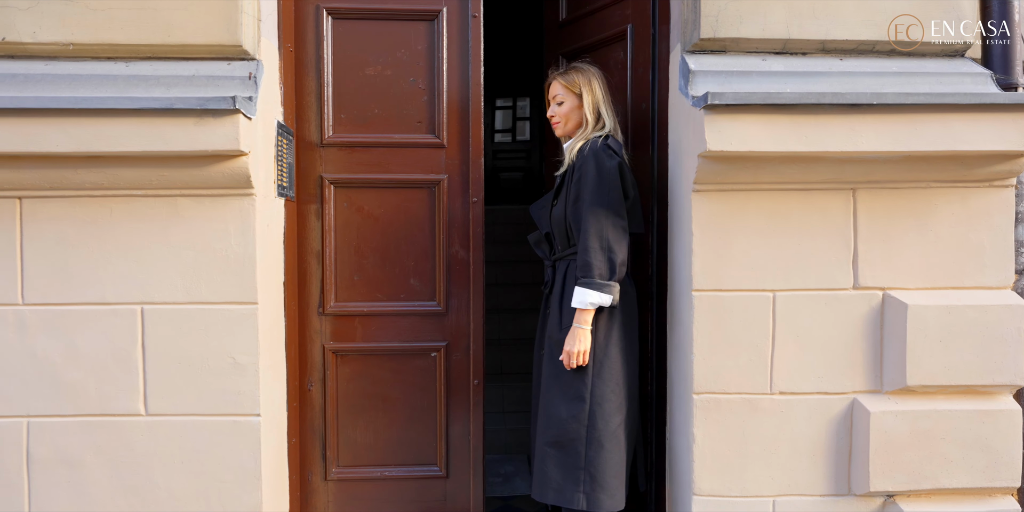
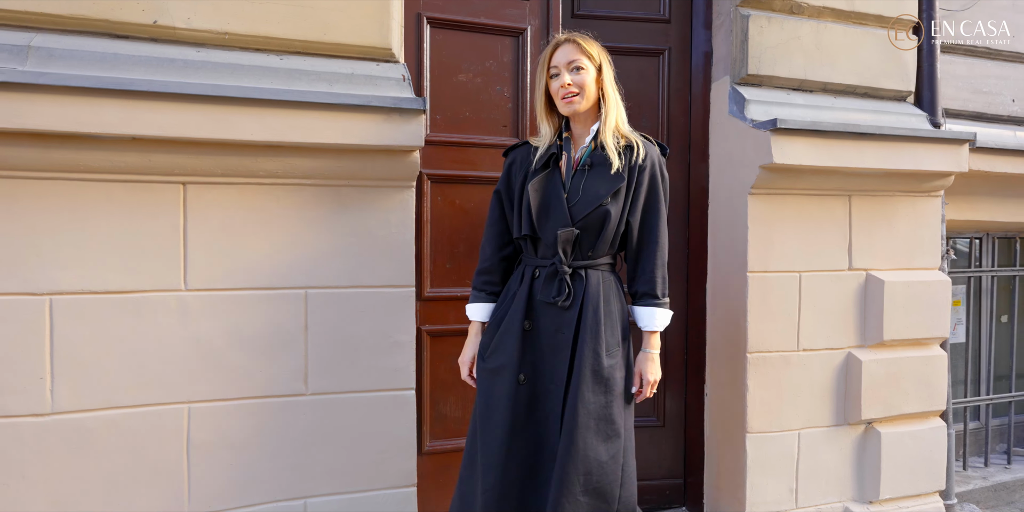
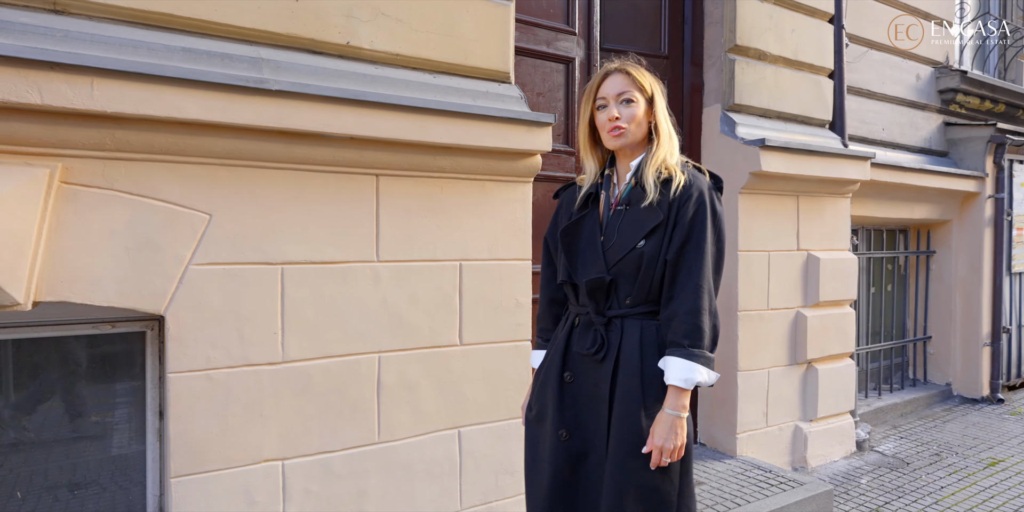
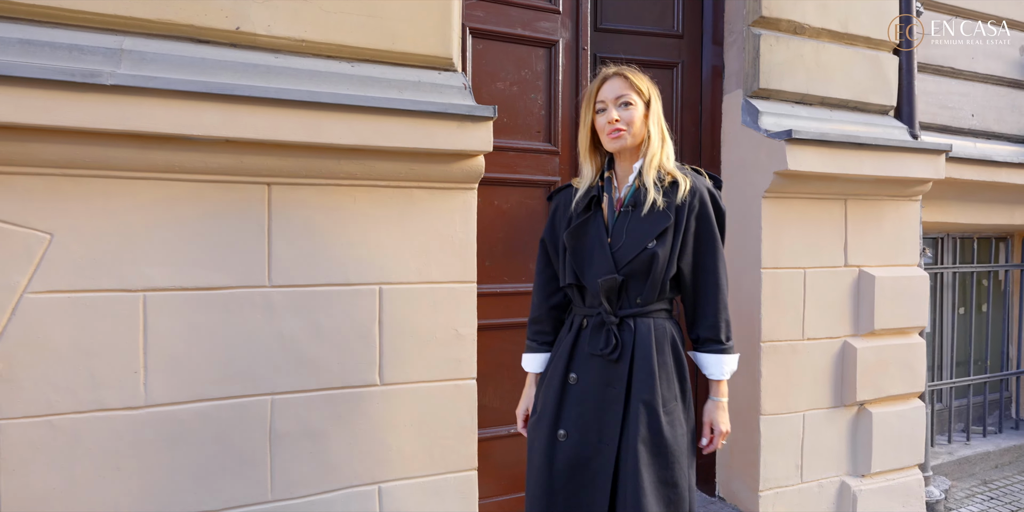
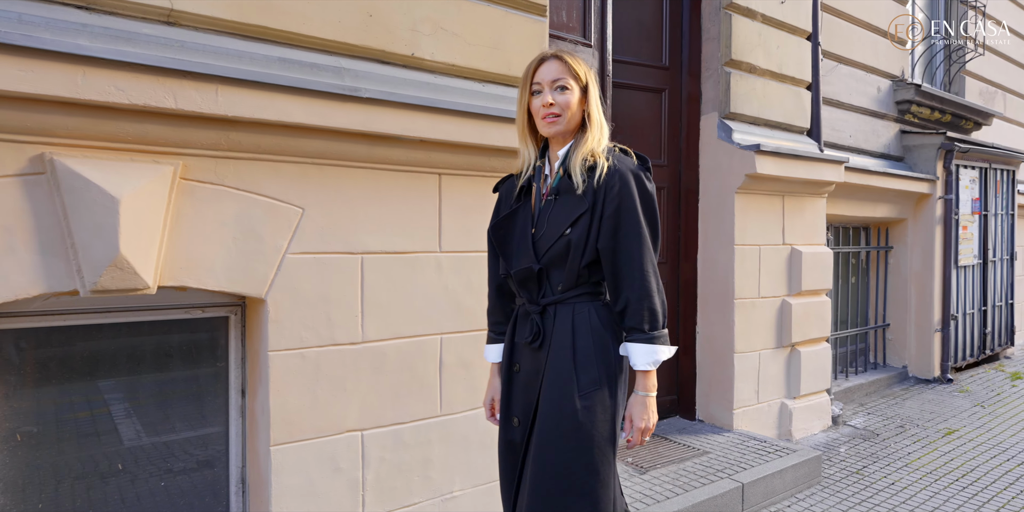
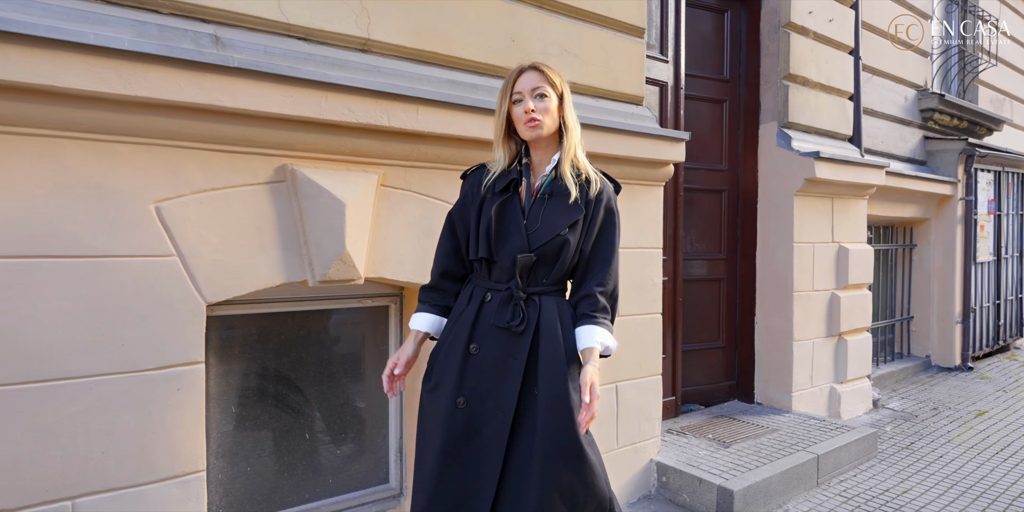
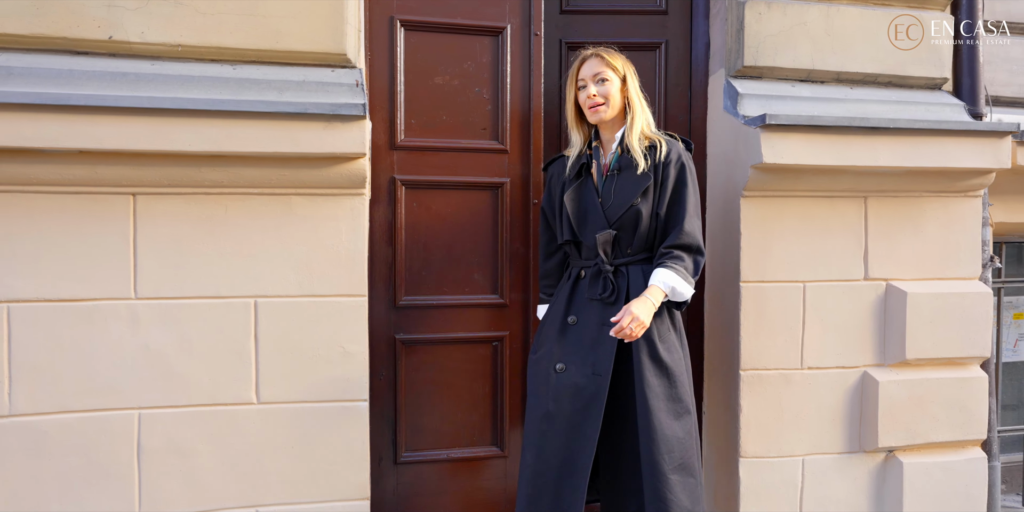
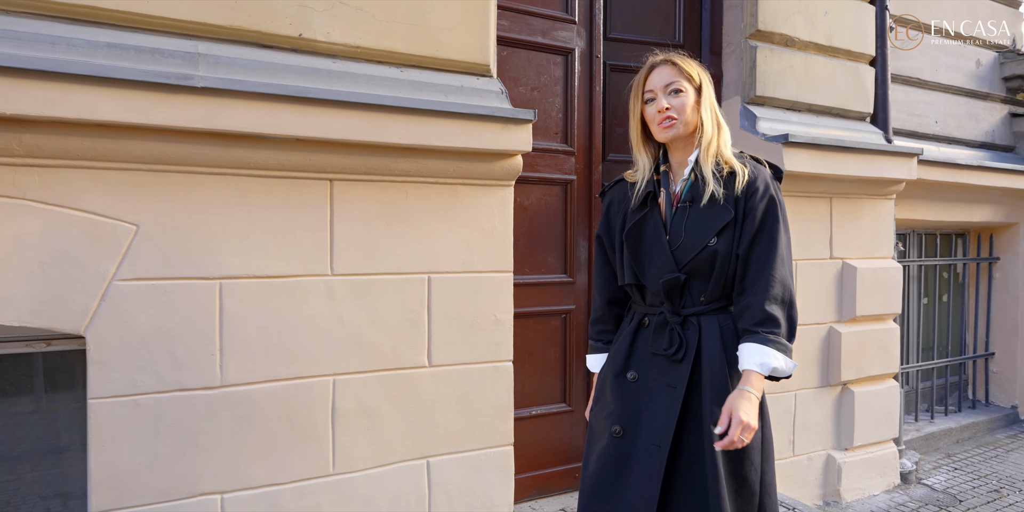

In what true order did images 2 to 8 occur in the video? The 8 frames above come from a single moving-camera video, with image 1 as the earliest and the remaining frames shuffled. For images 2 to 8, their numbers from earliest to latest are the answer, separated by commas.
7, 2, 4, 8, 3, 5, 6
